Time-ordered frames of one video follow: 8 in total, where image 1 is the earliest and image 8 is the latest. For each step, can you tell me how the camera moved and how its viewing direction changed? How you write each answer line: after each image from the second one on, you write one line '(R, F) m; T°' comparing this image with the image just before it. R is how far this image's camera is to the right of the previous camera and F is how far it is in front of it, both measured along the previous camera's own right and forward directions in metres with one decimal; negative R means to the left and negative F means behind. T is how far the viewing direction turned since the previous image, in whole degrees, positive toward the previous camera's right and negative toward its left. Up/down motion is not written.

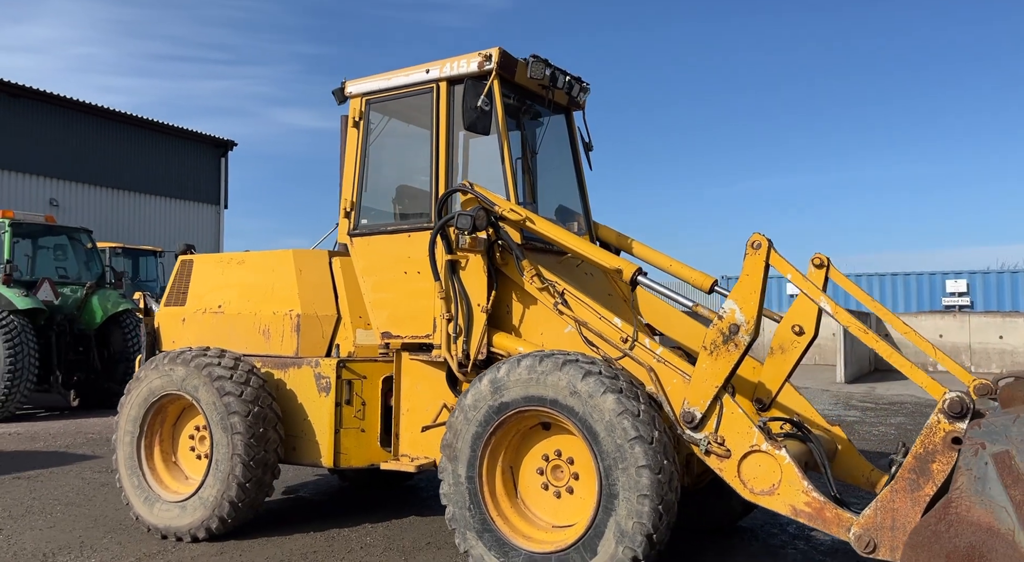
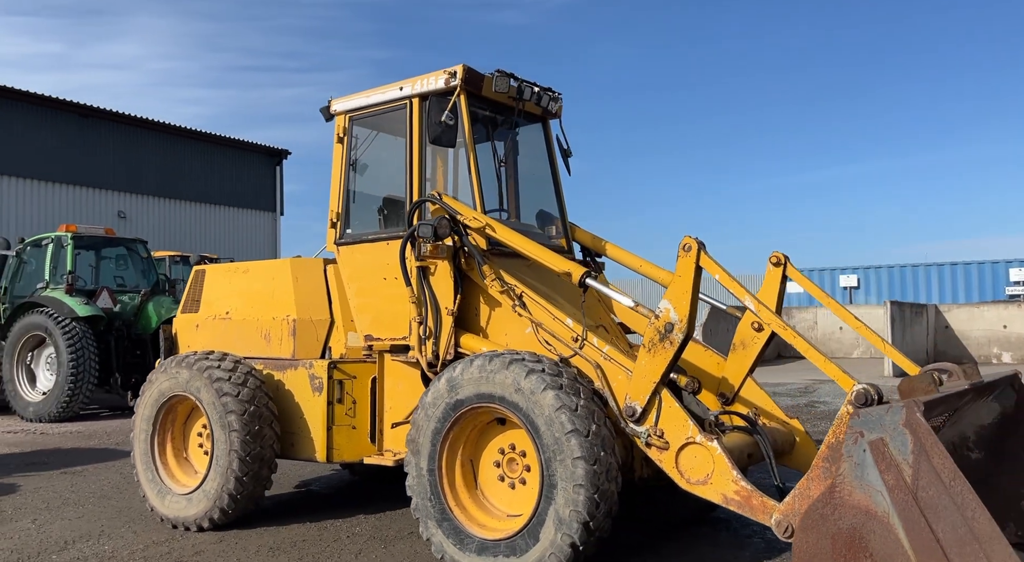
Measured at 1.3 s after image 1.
(+0.6, -0.2) m; -5°
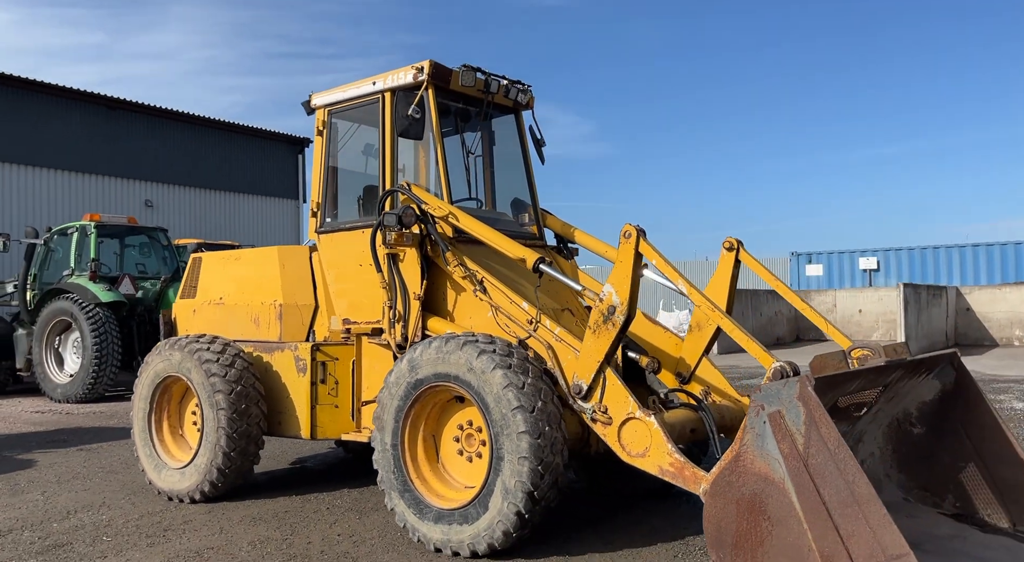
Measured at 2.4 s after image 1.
(+0.4, -0.2) m; -2°
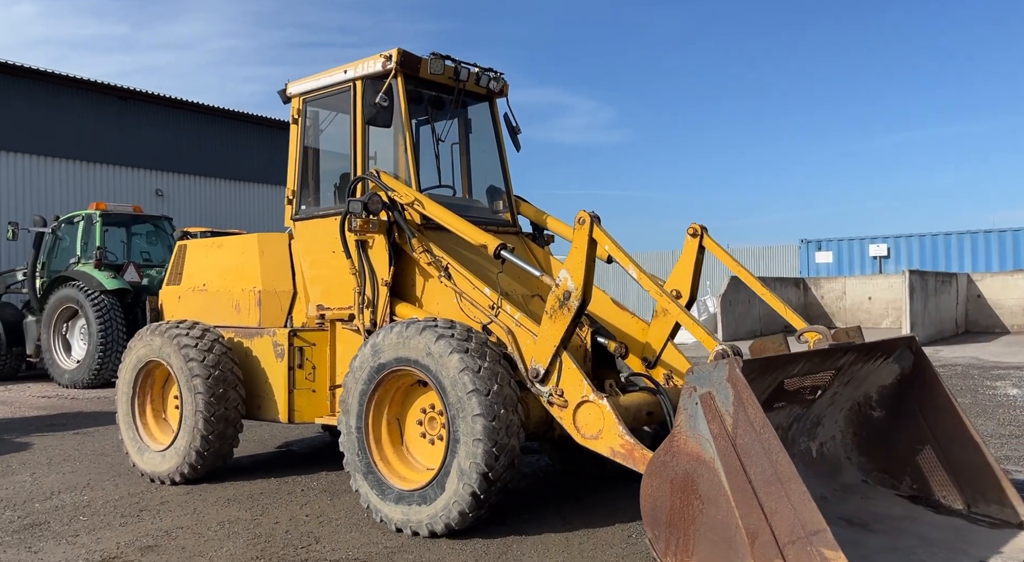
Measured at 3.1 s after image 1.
(+0.3, -0.1) m; -1°
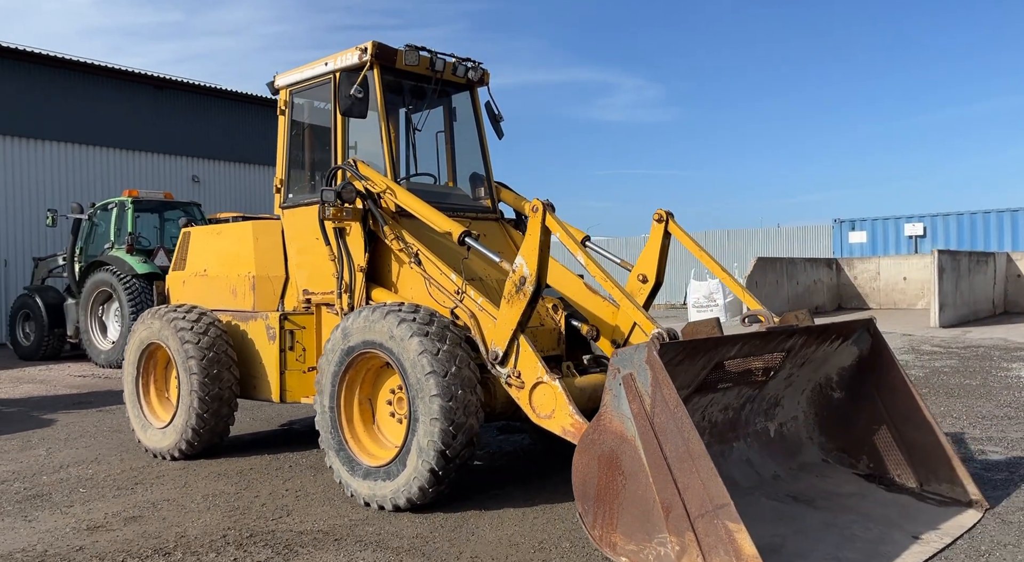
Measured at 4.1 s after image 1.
(+0.4, -0.1) m; -3°
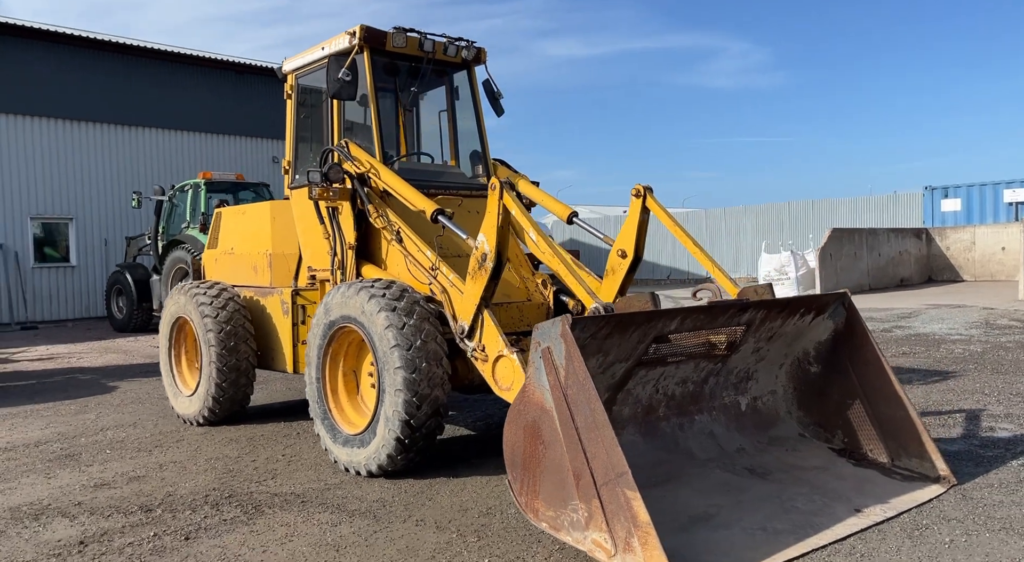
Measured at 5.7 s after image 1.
(+0.7, -0.1) m; -7°
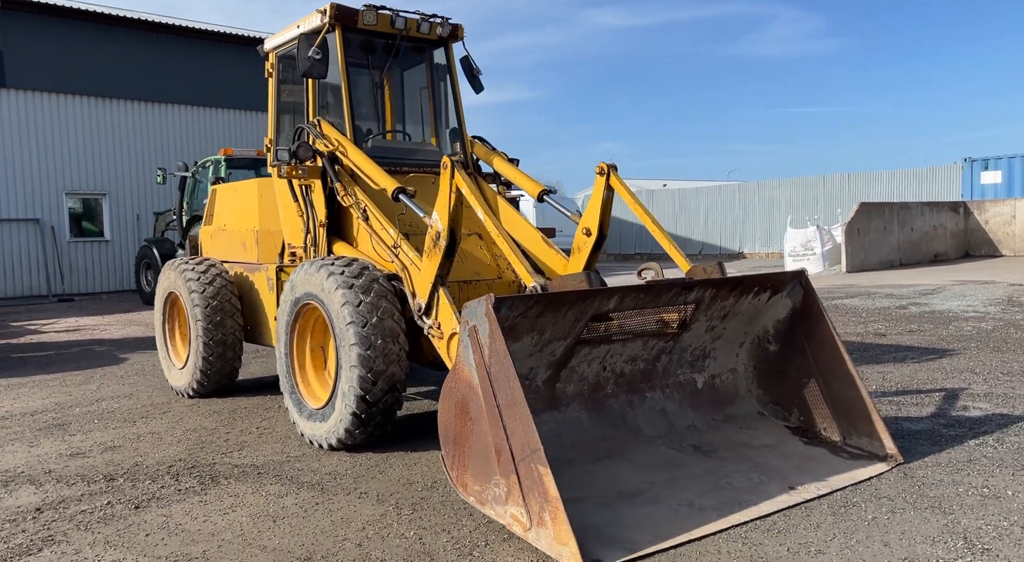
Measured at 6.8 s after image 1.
(+0.5, 0.0) m; -3°
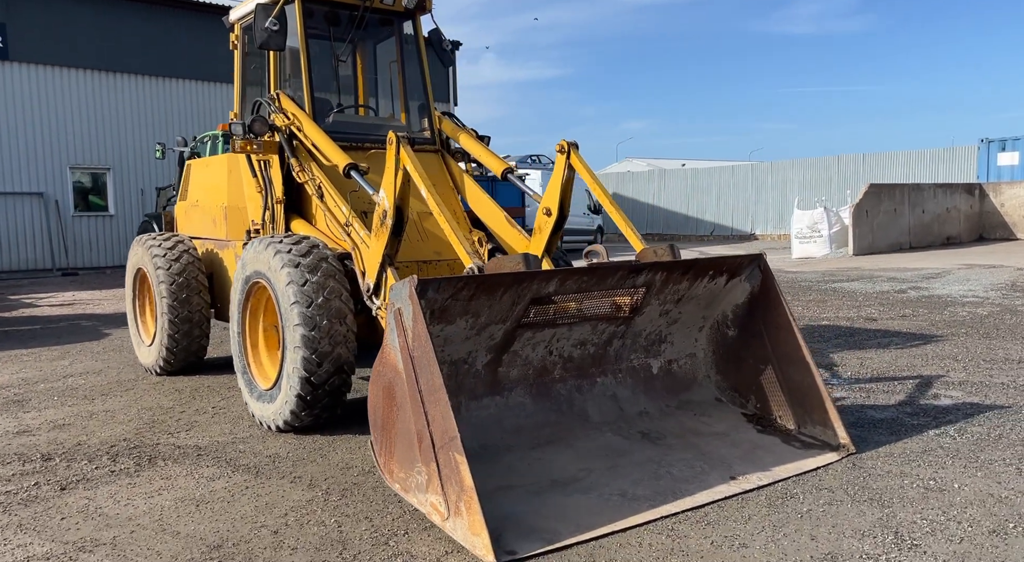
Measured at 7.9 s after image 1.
(+0.4, +0.1) m; -1°
